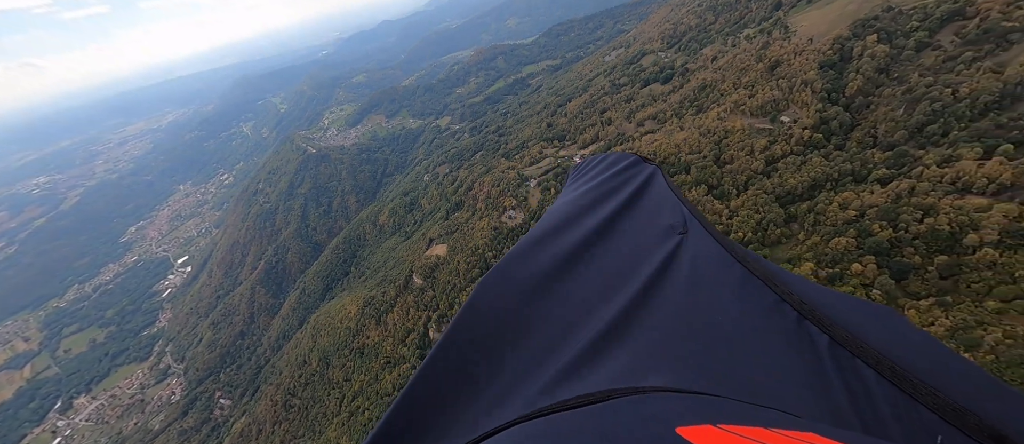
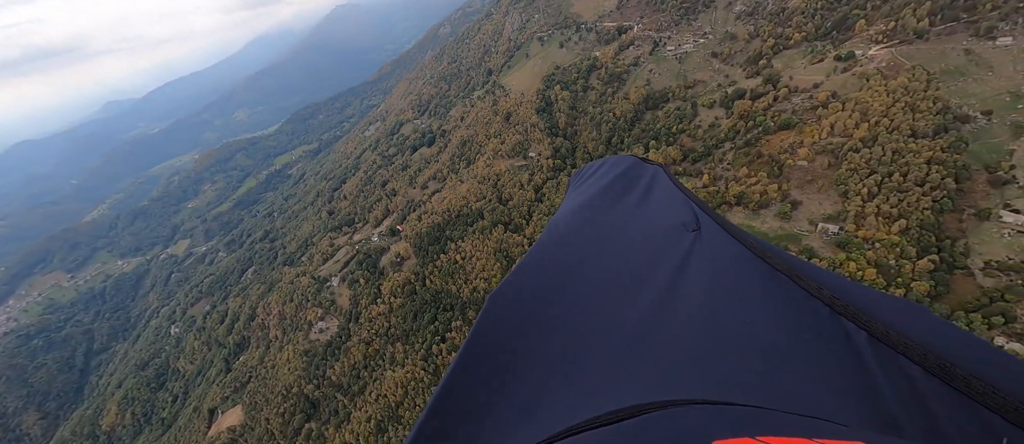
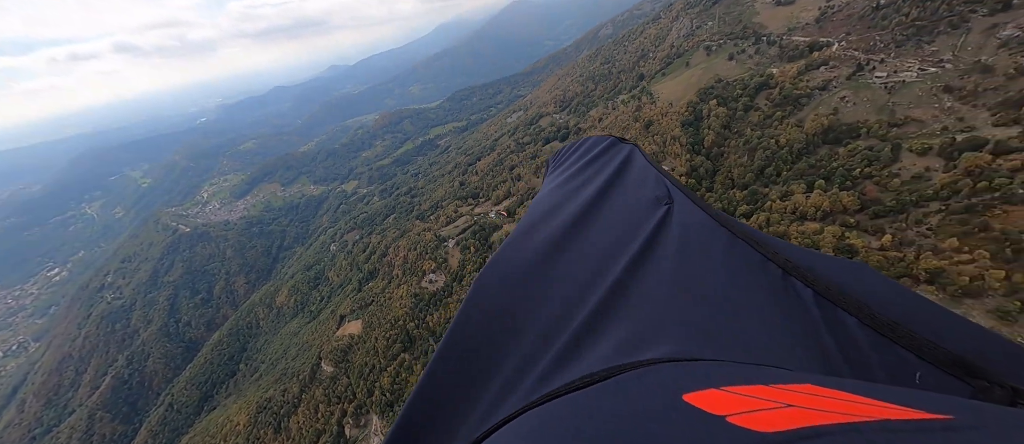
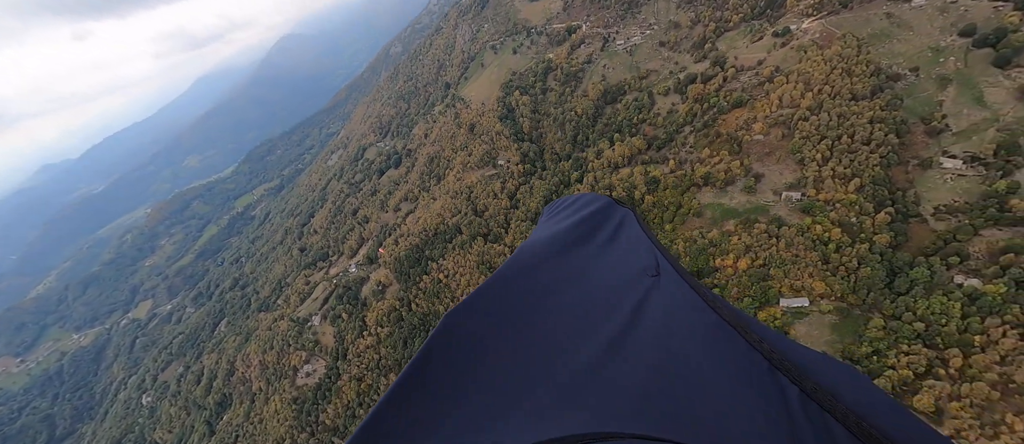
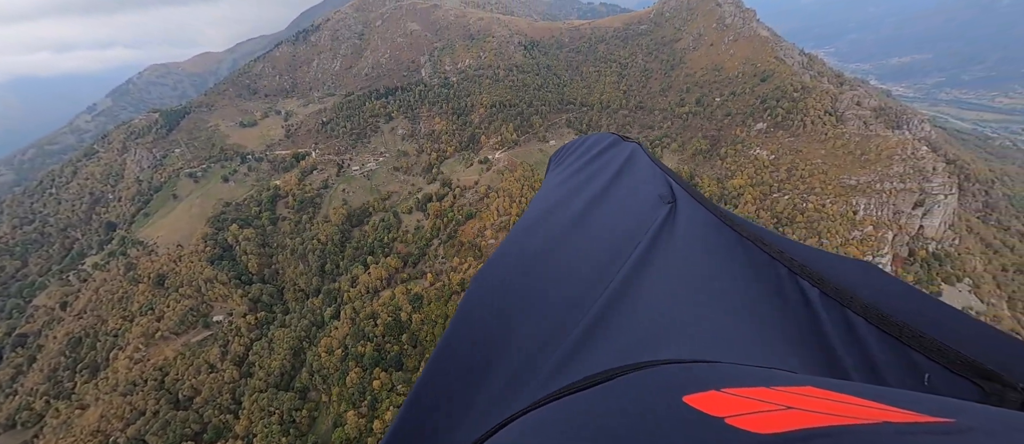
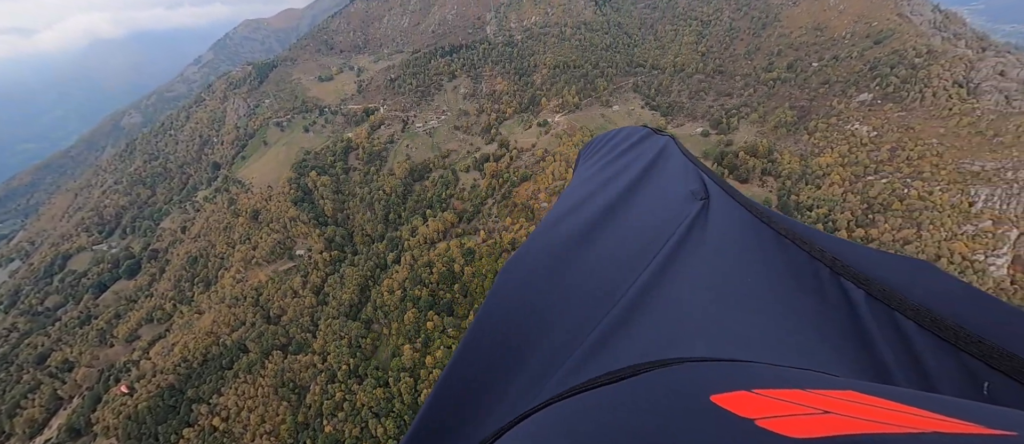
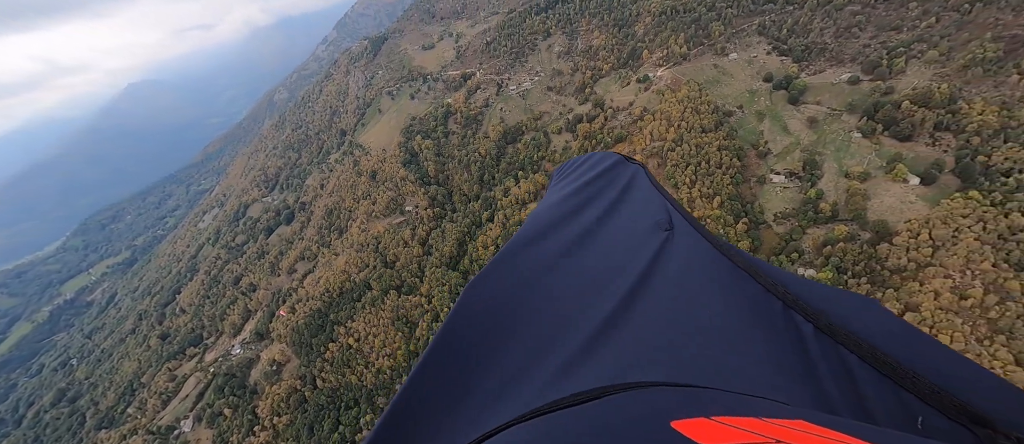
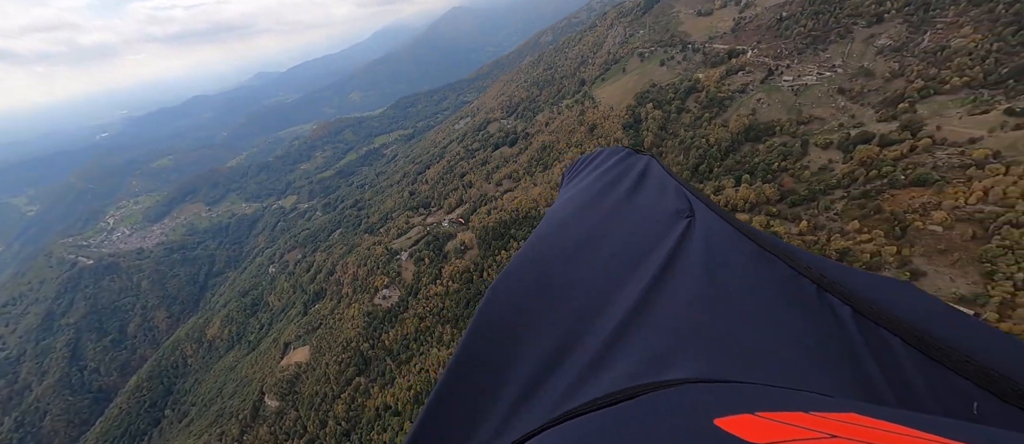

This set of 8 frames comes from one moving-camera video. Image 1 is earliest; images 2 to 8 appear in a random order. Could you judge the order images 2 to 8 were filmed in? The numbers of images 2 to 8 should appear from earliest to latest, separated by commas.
3, 8, 2, 4, 7, 6, 5
